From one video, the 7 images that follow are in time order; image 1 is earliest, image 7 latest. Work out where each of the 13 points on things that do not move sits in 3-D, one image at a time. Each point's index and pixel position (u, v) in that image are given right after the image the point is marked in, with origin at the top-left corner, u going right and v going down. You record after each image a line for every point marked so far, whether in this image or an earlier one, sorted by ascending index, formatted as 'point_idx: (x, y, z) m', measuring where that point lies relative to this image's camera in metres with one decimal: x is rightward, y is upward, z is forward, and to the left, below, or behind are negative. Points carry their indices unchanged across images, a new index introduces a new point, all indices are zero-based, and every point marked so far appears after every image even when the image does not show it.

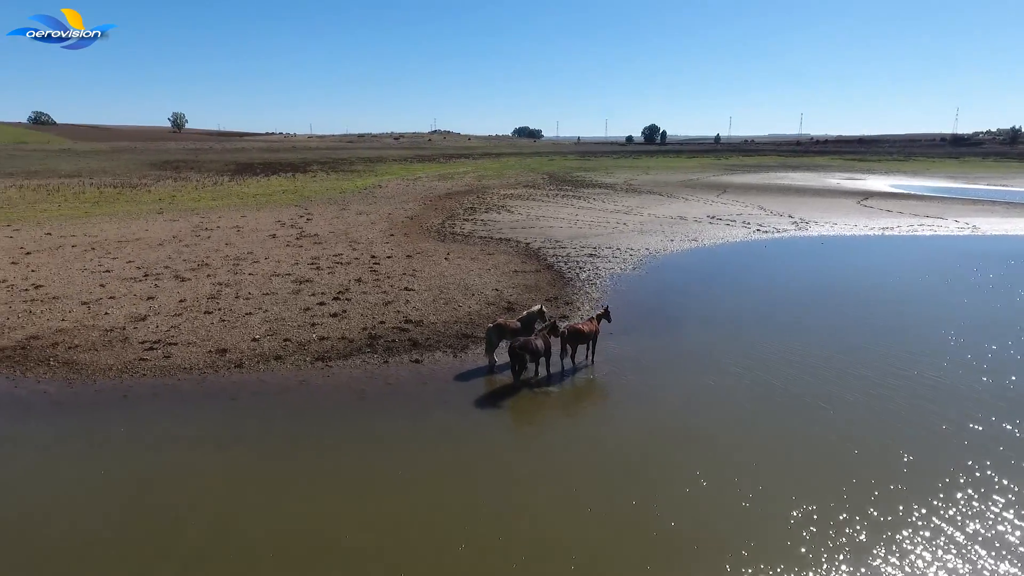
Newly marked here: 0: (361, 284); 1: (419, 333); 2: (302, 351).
0: (-2.9, +0.1, +12.2) m
1: (-1.6, -0.7, +10.0) m
2: (-3.1, -0.9, +9.2) m
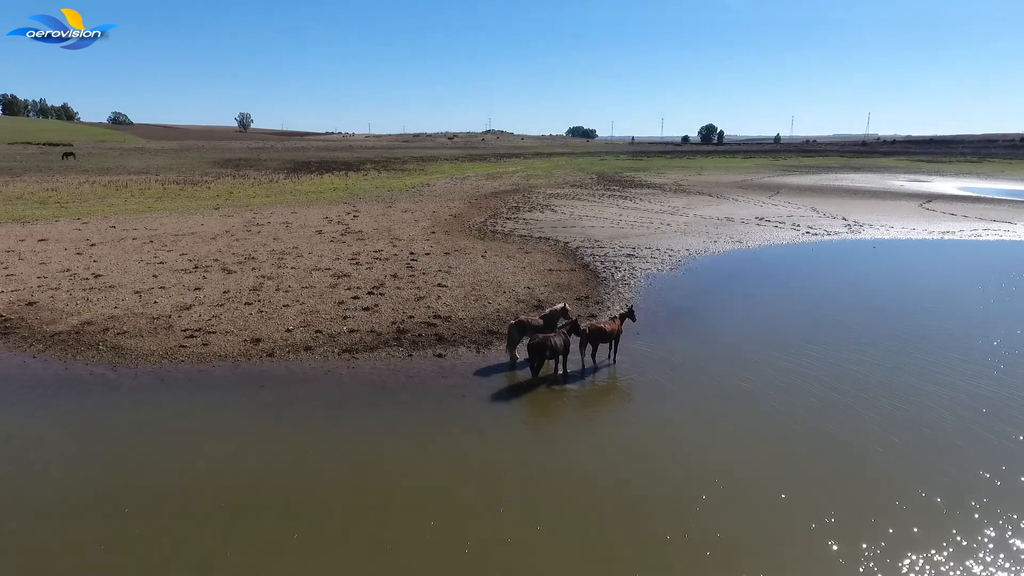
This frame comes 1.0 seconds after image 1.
0: (-2.3, +0.2, +12.4) m
1: (-1.1, -0.6, +10.1) m
2: (-2.8, -0.8, +9.5) m
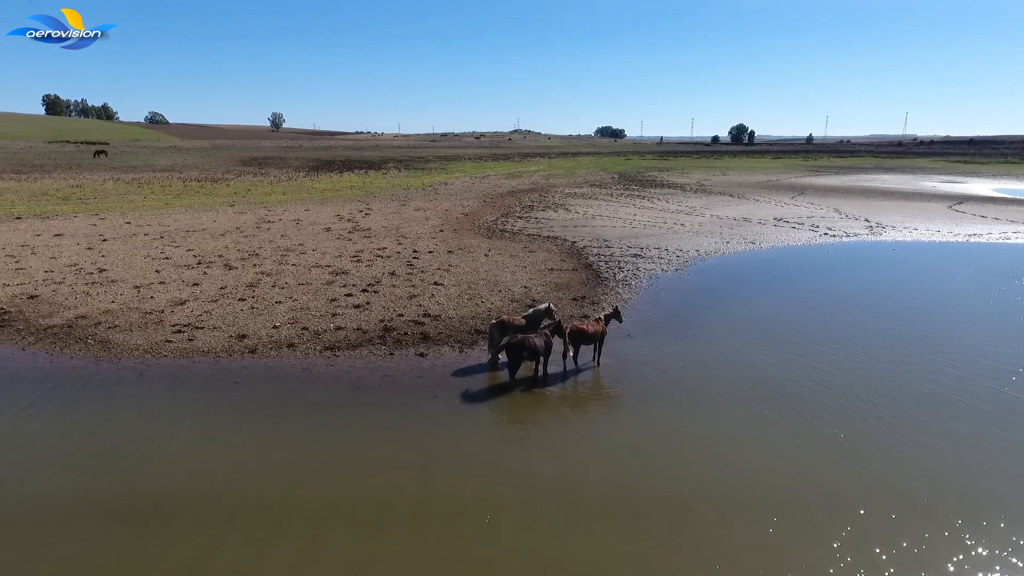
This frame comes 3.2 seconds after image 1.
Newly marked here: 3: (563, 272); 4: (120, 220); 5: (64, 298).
0: (-2.3, +0.2, +12.3) m
1: (-1.3, -0.6, +10.0) m
2: (-2.9, -0.8, +9.4) m
3: (+1.1, +0.3, +13.3) m
4: (-12.0, +2.1, +19.4) m
5: (-7.8, -0.2, +11.0) m
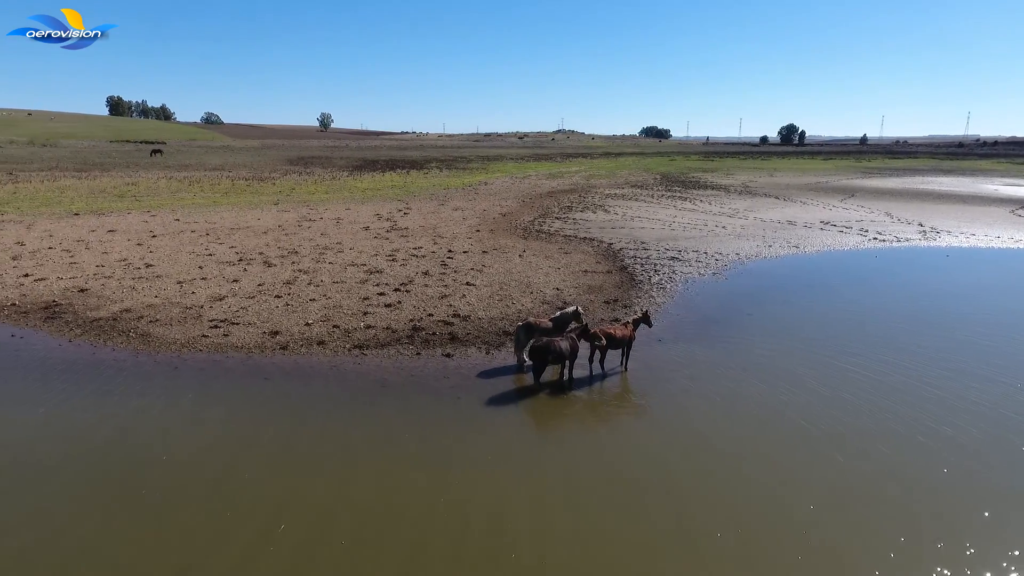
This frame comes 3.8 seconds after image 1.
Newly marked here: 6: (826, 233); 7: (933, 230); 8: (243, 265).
0: (-1.7, +0.2, +12.4) m
1: (-0.8, -0.6, +10.0) m
2: (-2.5, -0.7, +9.5) m
3: (+1.8, +0.3, +13.2) m
4: (-10.8, +2.3, +20.1) m
5: (-7.2, -0.1, +11.5) m
6: (+9.6, +1.7, +19.4) m
7: (+13.2, +1.8, +19.9) m
8: (-5.7, +0.5, +13.5) m
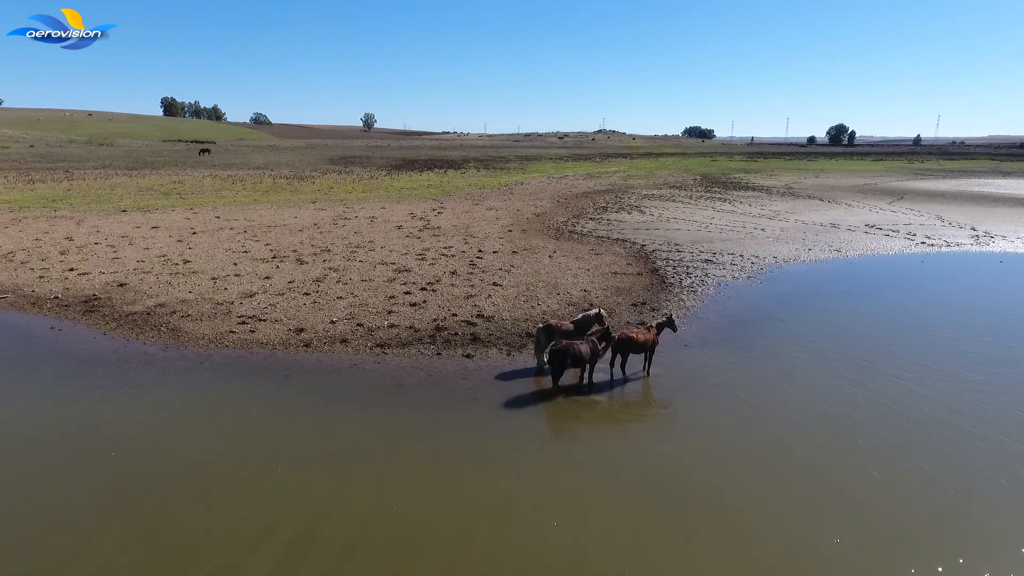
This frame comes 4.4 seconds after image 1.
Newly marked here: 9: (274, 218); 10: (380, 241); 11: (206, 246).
0: (-1.2, +0.2, +12.4) m
1: (-0.4, -0.6, +9.9) m
2: (-2.2, -0.7, +9.6) m
3: (+2.4, +0.2, +13.0) m
4: (-9.8, +2.4, +20.6) m
5: (-6.8, 0.0, +11.8) m
6: (+10.6, +1.5, +18.7) m
7: (+14.2, +1.6, +18.9) m
8: (-5.1, +0.6, +13.7) m
9: (-7.4, +2.2, +19.7) m
10: (-3.4, +1.2, +16.2) m
11: (-7.5, +1.0, +15.6) m
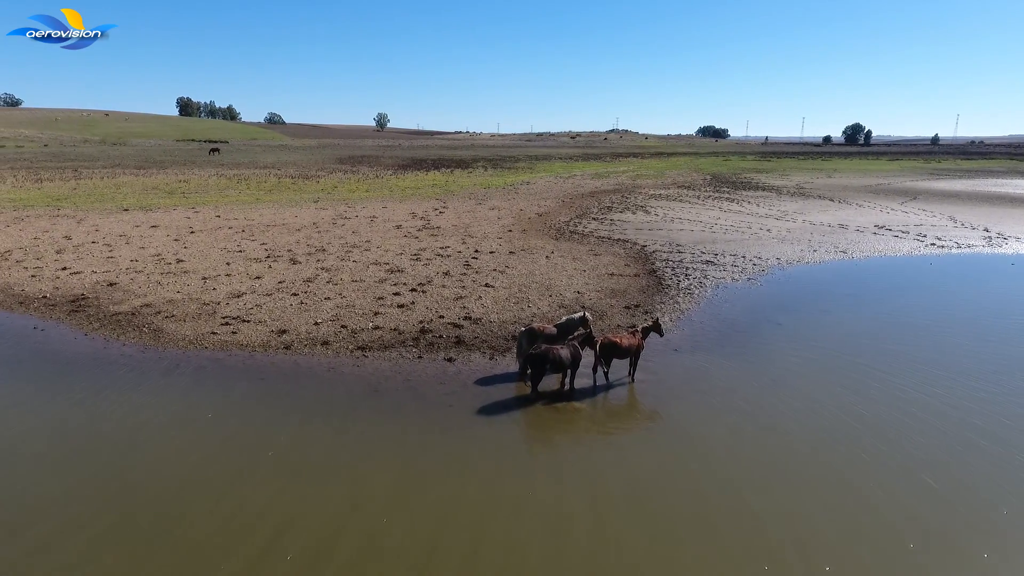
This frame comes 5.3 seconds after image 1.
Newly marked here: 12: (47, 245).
0: (-1.3, +0.2, +12.2) m
1: (-0.6, -0.7, +9.7) m
2: (-2.3, -0.7, +9.4) m
3: (+2.2, +0.2, +12.7) m
4: (-9.7, +2.4, +20.5) m
5: (-6.9, 0.0, +11.7) m
6: (+10.6, +1.4, +18.2) m
7: (+14.2, +1.5, +18.4) m
8: (-5.2, +0.6, +13.6) m
9: (-7.4, +2.2, +19.6) m
10: (-3.4, +1.2, +16.1) m
11: (-7.6, +1.1, +15.5) m
12: (-11.4, +1.1, +15.5) m
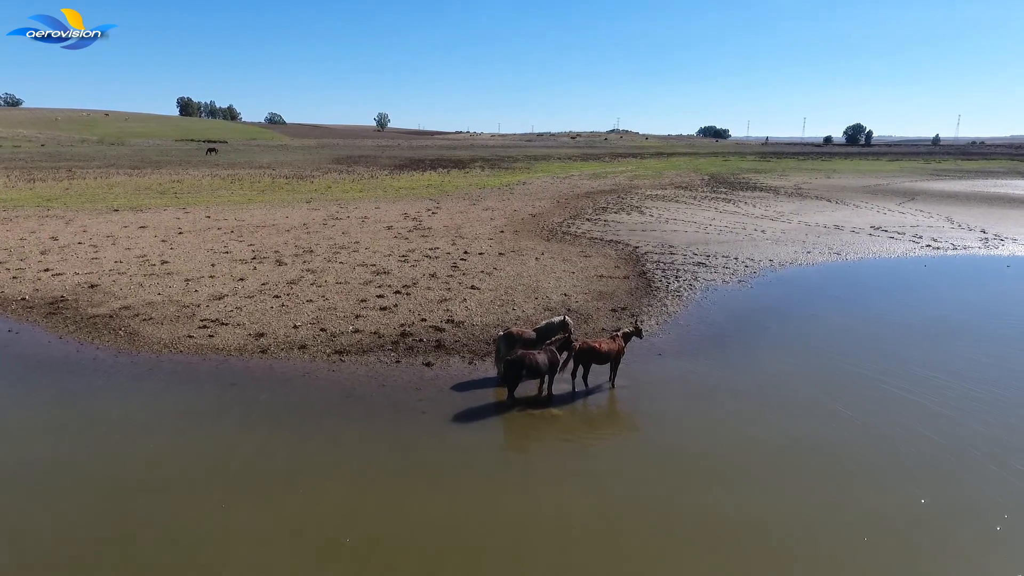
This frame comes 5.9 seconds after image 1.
0: (-1.5, +0.2, +12.0) m
1: (-0.8, -0.7, +9.5) m
2: (-2.6, -0.8, +9.2) m
3: (+2.0, +0.2, +12.5) m
4: (-10.0, +2.4, +20.4) m
5: (-7.1, 0.0, +11.5) m
6: (+10.3, +1.4, +18.0) m
7: (+14.0, +1.4, +18.2) m
8: (-5.4, +0.5, +13.4) m
9: (-7.6, +2.1, +19.5) m
10: (-3.7, +1.2, +15.9) m
11: (-7.8, +1.0, +15.3) m
12: (-11.6, +1.0, +15.4) m
